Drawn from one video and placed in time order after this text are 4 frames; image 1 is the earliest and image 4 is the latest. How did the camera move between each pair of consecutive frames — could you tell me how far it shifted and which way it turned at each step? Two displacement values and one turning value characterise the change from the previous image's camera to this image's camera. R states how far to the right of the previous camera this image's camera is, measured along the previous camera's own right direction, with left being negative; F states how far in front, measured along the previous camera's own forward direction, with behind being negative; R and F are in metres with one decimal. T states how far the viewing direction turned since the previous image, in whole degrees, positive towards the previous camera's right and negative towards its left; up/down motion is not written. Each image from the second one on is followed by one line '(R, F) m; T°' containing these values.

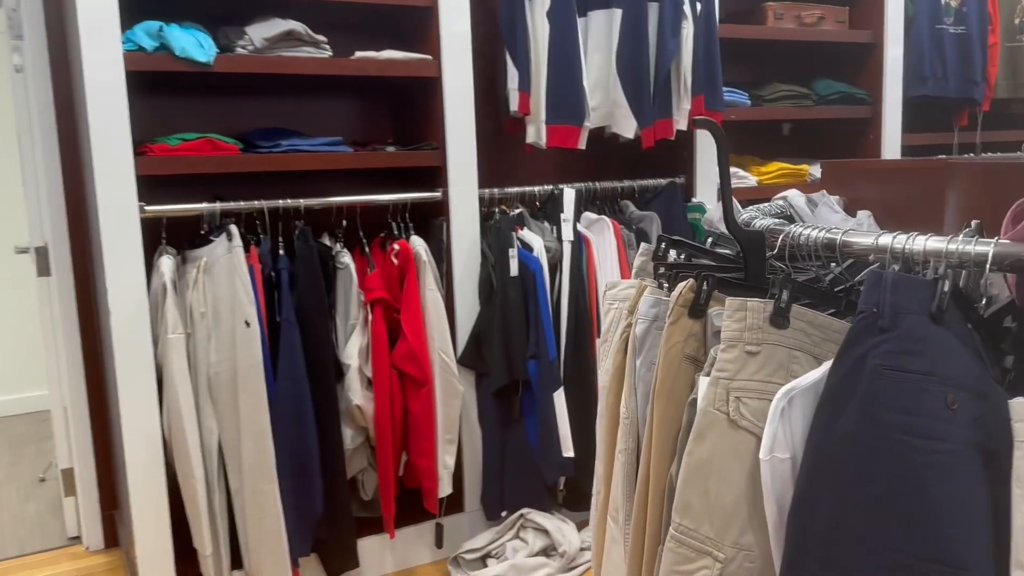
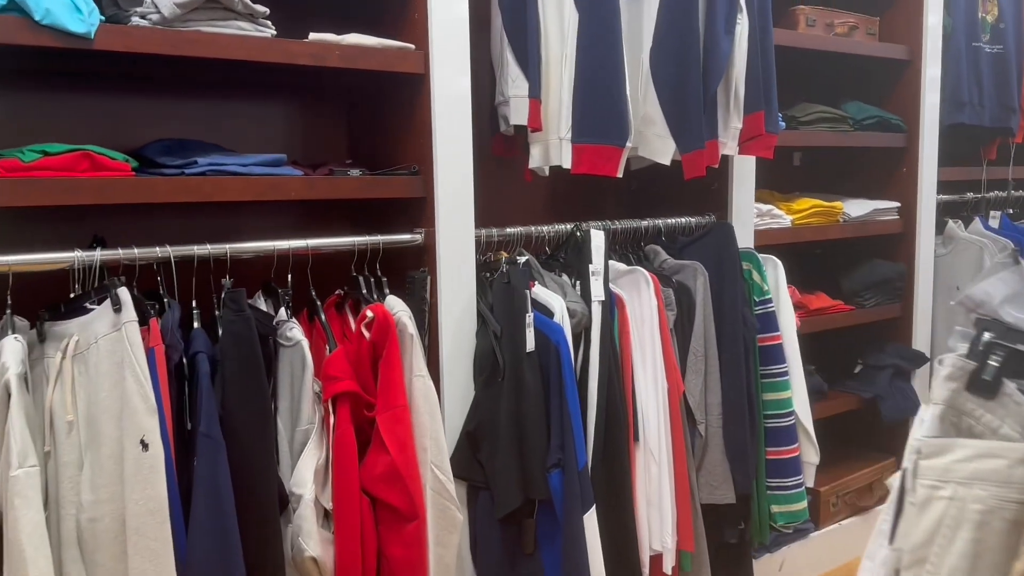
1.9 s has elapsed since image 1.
(-0.2, +0.6) m; +7°
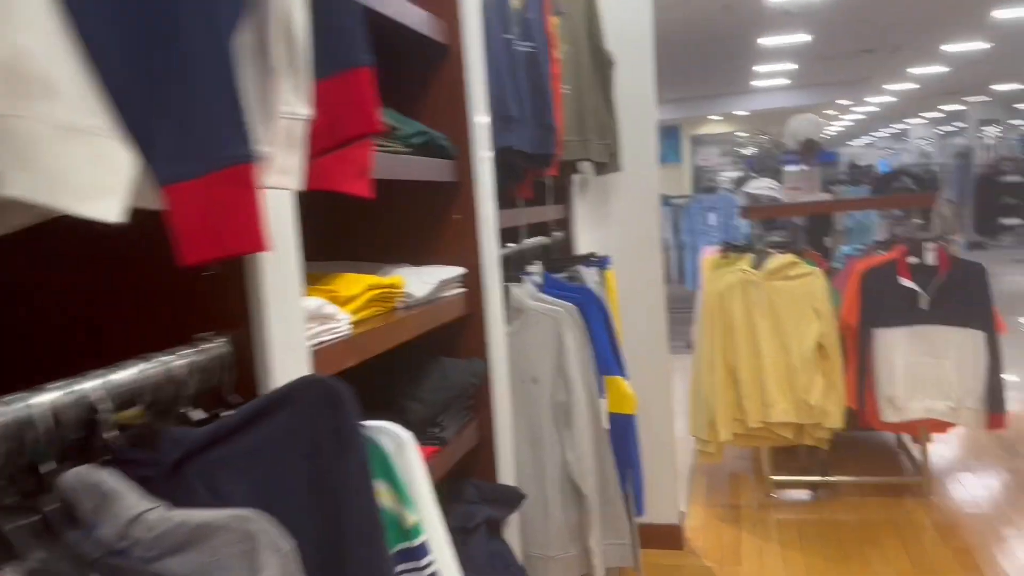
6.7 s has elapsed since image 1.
(+0.1, +1.1) m; +40°
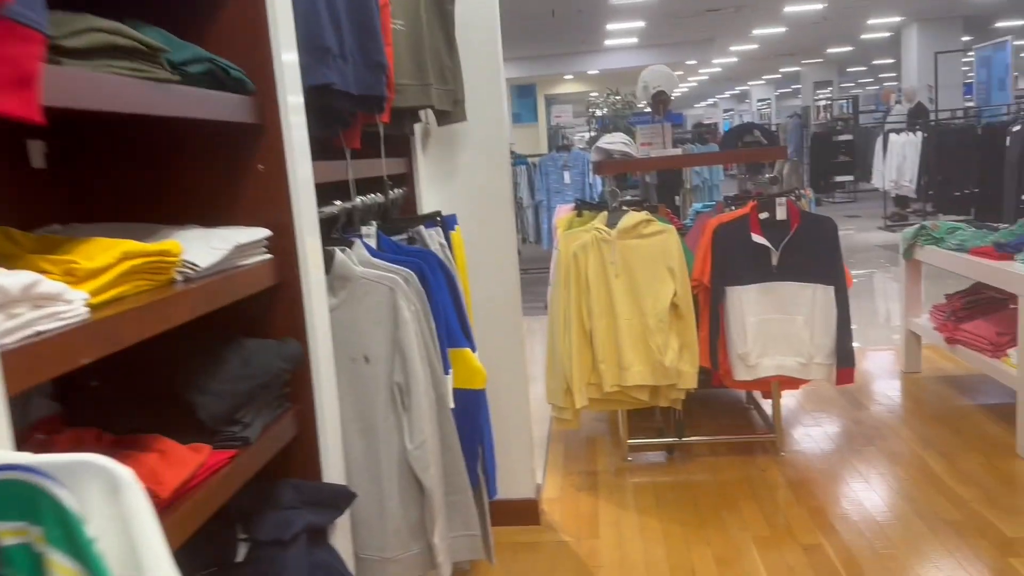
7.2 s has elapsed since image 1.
(+0.1, +0.2) m; +9°
